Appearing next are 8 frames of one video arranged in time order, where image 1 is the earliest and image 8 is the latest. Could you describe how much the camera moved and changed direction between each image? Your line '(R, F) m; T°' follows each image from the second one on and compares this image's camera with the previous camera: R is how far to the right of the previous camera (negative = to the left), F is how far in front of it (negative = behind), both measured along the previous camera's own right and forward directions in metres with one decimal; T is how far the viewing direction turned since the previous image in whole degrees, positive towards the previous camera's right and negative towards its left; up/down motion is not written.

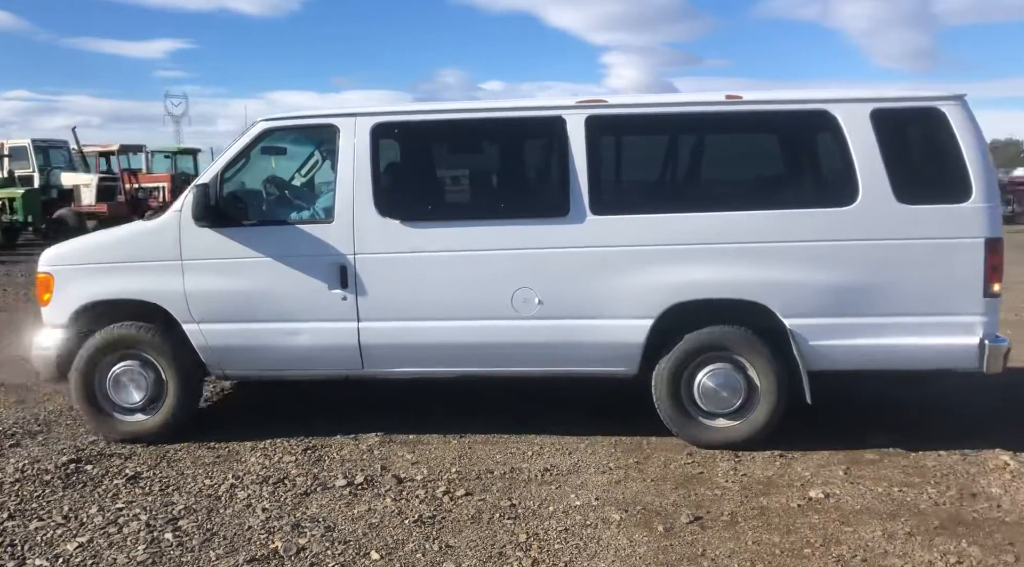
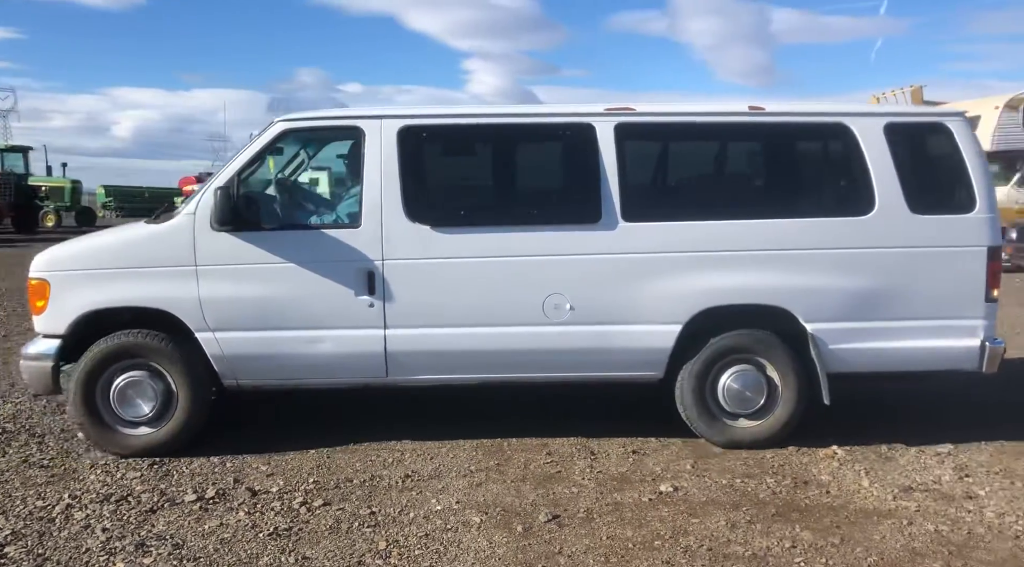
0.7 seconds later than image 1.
(-0.7, +0.1) m; +7°
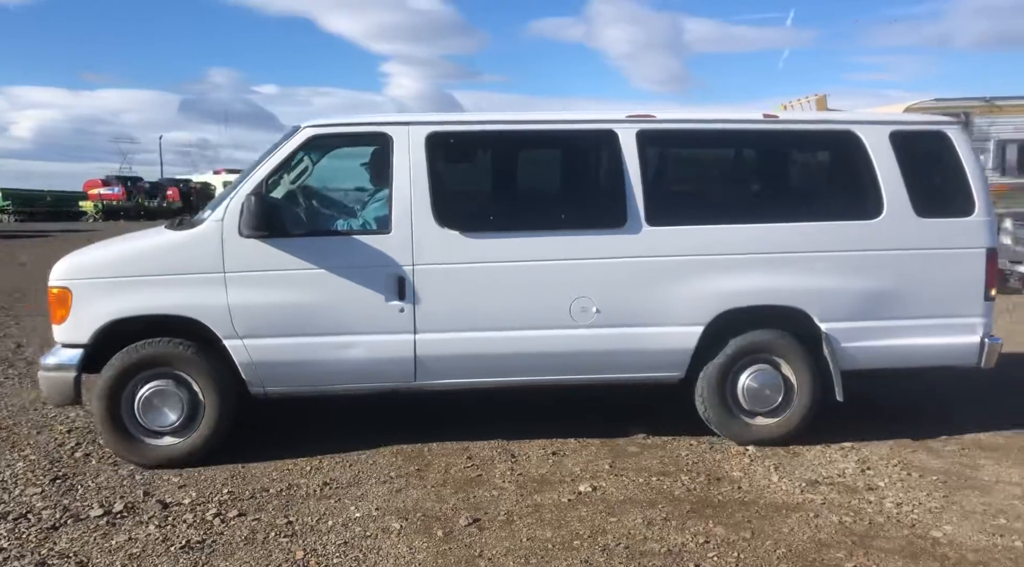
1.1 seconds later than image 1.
(-0.5, -0.1) m; +4°
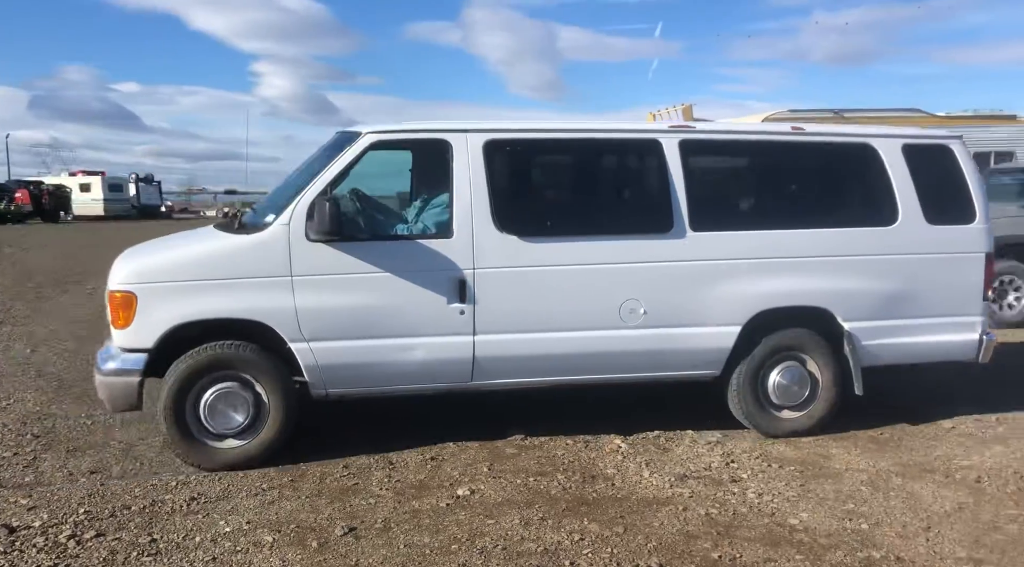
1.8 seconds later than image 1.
(-0.8, -0.1) m; +5°
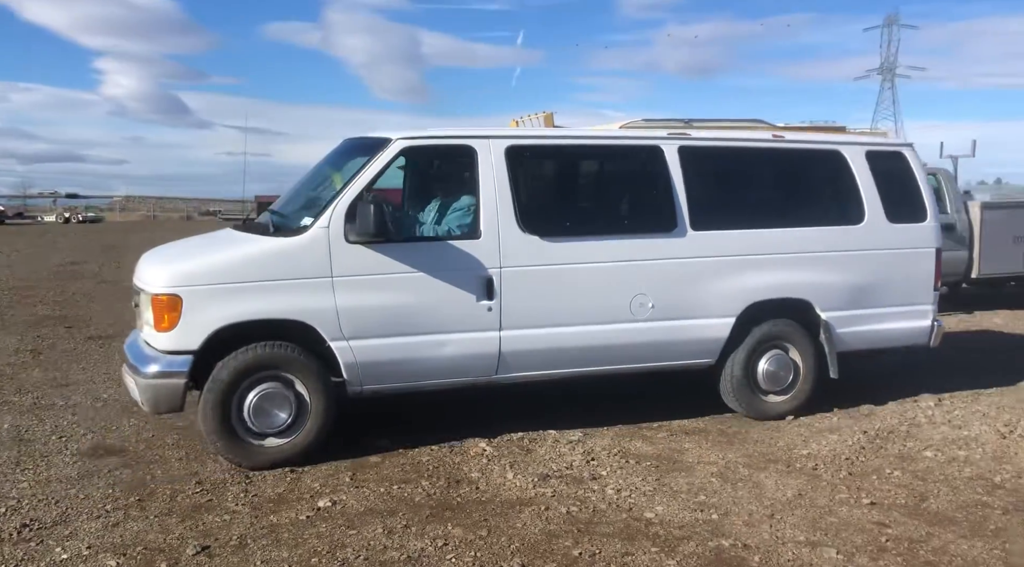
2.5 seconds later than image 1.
(-0.8, -0.2) m; +7°
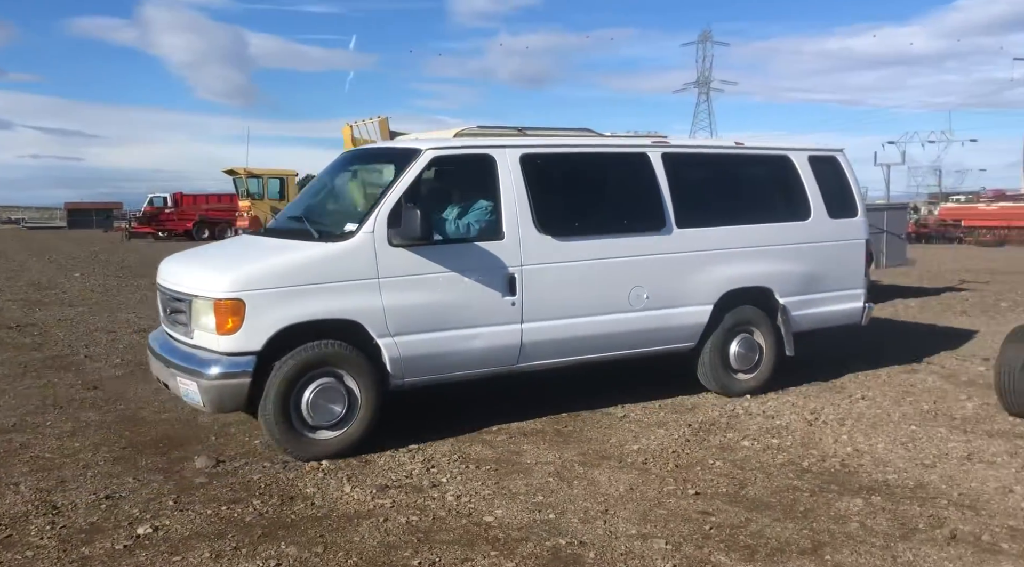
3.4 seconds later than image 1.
(-1.0, -0.4) m; +9°
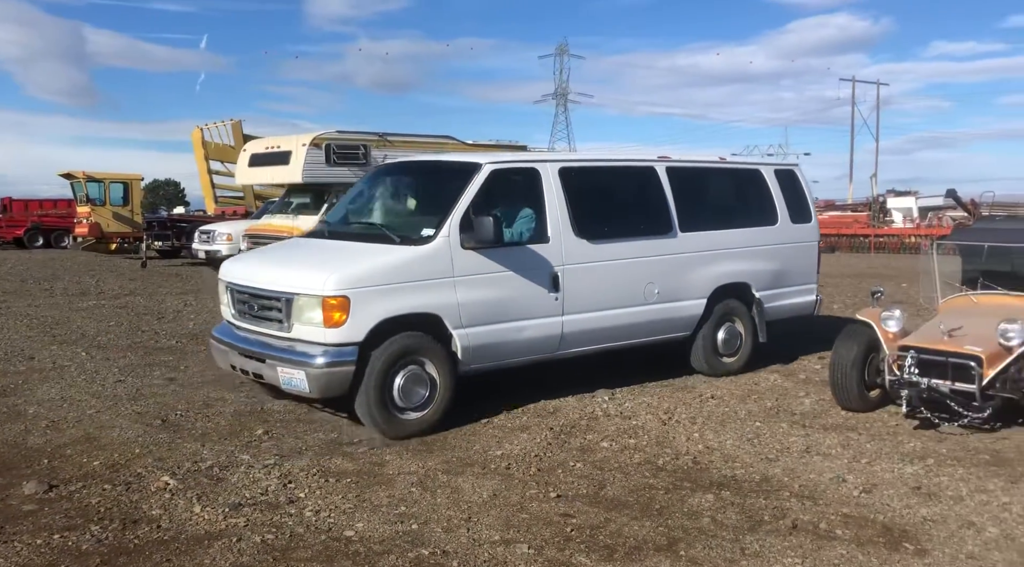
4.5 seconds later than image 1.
(-1.2, -0.7) m; +8°
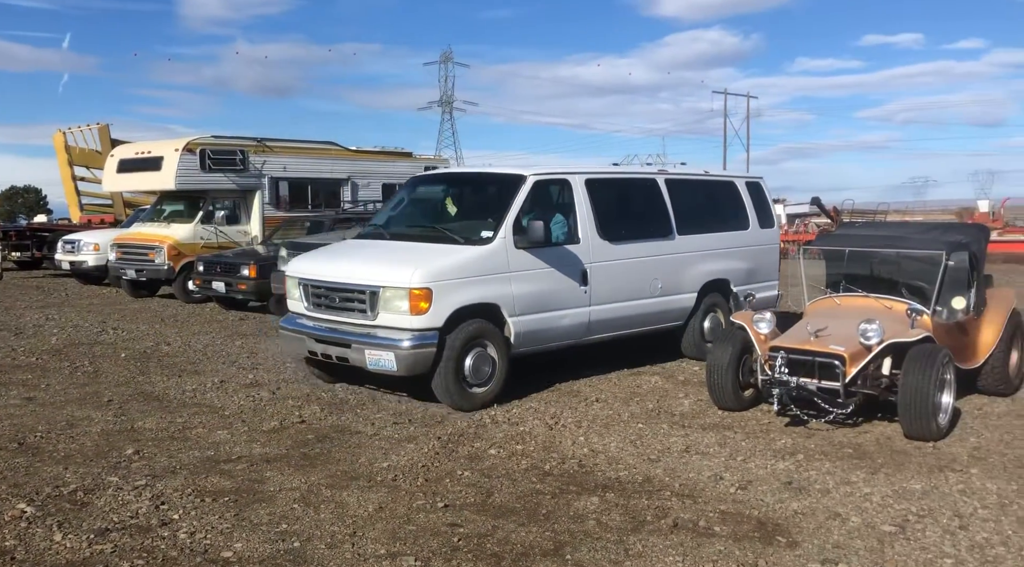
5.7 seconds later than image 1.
(-1.1, -0.9) m; +6°
